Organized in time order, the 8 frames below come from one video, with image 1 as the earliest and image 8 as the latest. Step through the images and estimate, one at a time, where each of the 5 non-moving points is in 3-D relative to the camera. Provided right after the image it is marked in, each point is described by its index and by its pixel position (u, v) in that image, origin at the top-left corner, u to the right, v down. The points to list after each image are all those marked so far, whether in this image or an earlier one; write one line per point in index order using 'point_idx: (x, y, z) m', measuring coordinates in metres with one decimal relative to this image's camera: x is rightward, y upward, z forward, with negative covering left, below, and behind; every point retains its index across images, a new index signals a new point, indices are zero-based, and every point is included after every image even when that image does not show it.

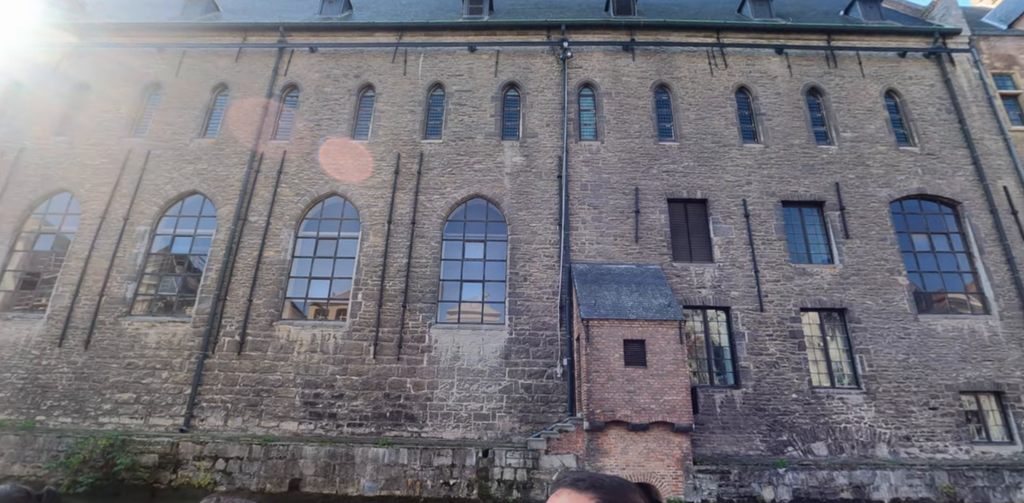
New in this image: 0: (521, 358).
0: (+0.2, -2.6, +12.1) m
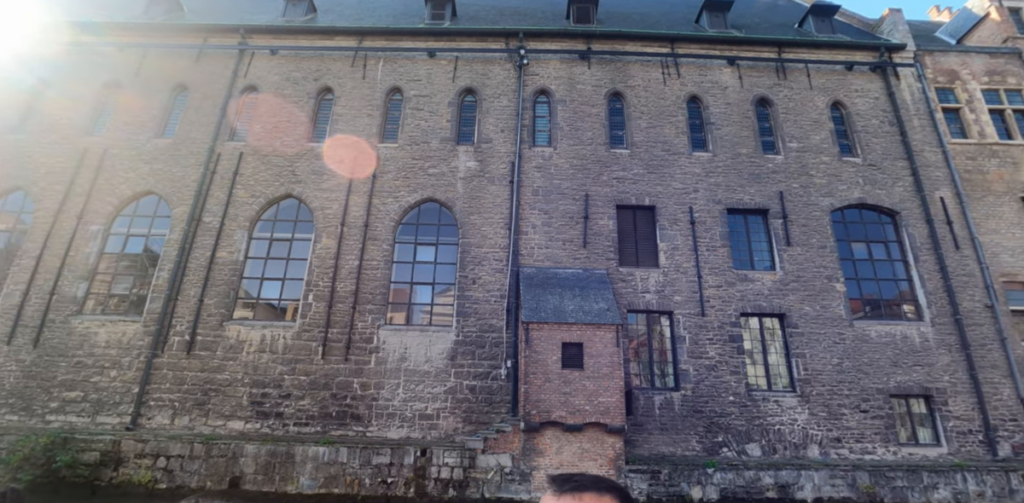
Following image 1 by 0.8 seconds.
0: (-1.1, -2.7, +12.3) m
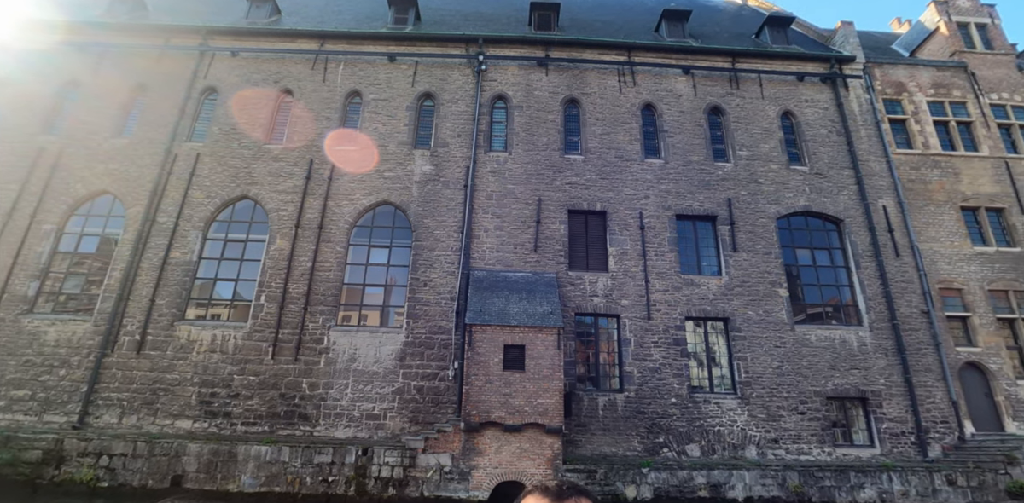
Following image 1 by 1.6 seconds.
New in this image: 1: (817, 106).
0: (-2.5, -2.8, +12.5) m
1: (+9.8, +4.7, +15.7) m
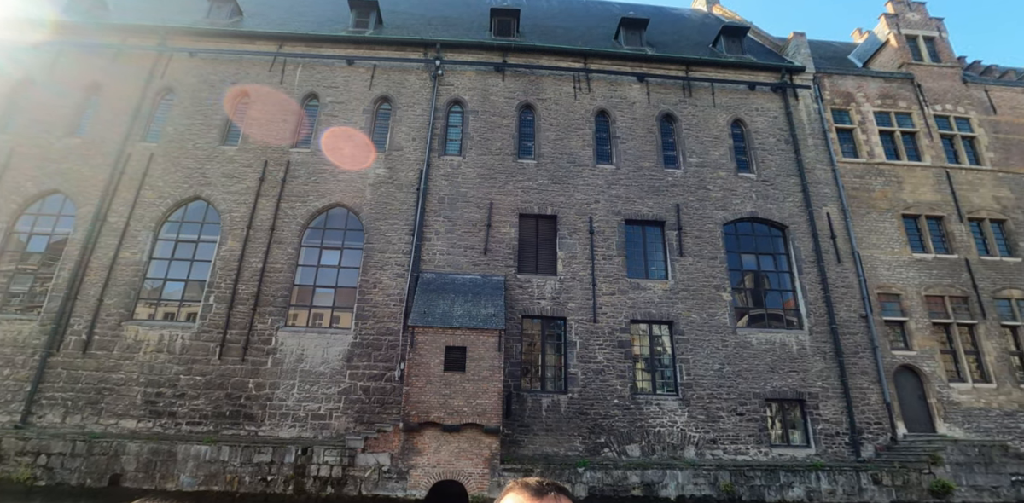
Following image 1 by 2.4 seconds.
0: (-3.9, -2.8, +12.7) m
1: (+8.4, +4.5, +16.1) m
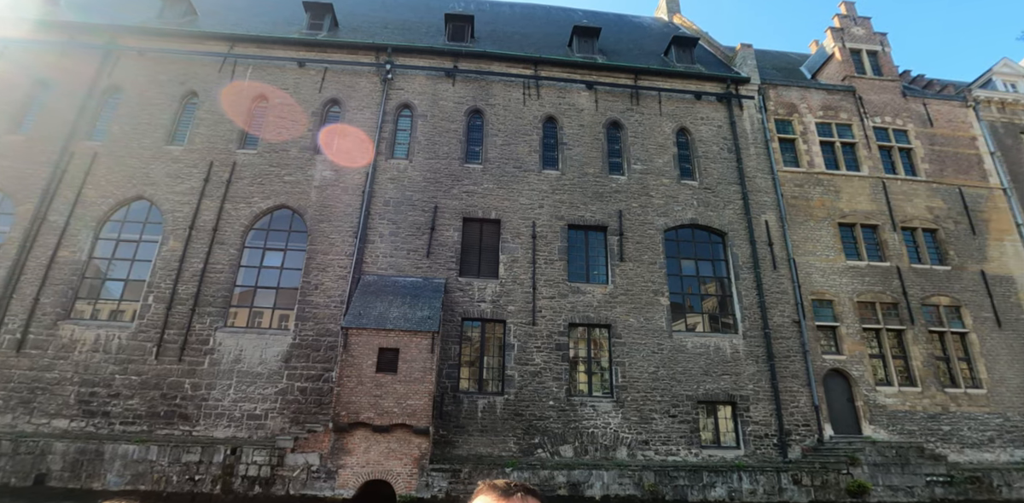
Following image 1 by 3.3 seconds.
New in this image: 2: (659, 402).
0: (-5.5, -2.9, +12.8) m
1: (+6.7, +4.3, +16.5) m
2: (+4.0, -4.1, +13.4) m
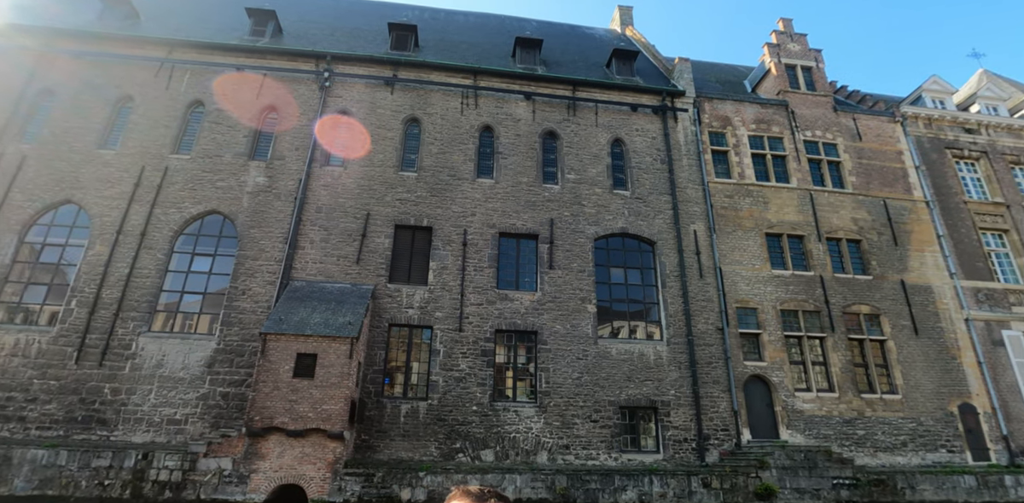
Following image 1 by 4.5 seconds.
0: (-7.6, -3.0, +12.9) m
1: (+4.6, +4.0, +16.9) m
2: (+1.9, -4.3, +13.7) m
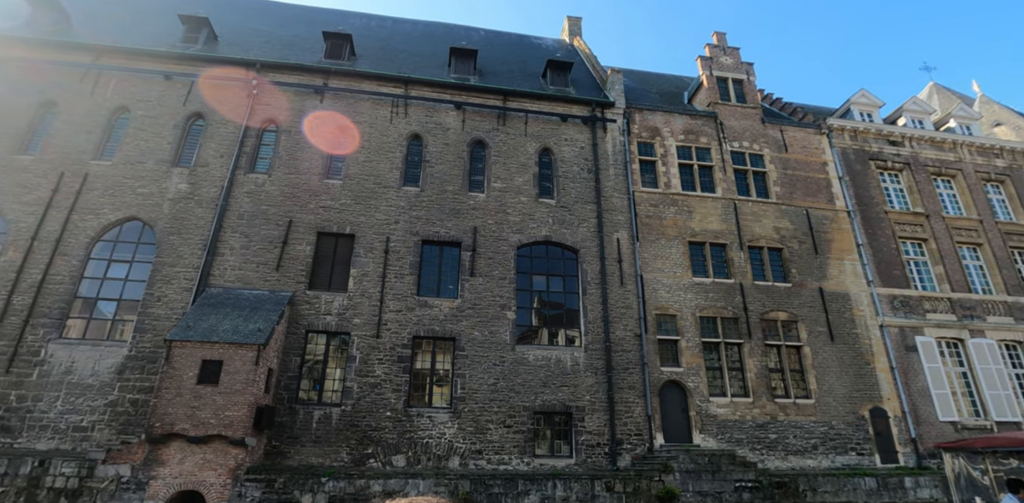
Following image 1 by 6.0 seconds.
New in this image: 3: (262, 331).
0: (-9.9, -3.2, +12.9) m
1: (+2.2, +3.8, +17.3) m
2: (-0.5, -4.6, +13.9) m
3: (-6.4, -2.0, +12.5) m
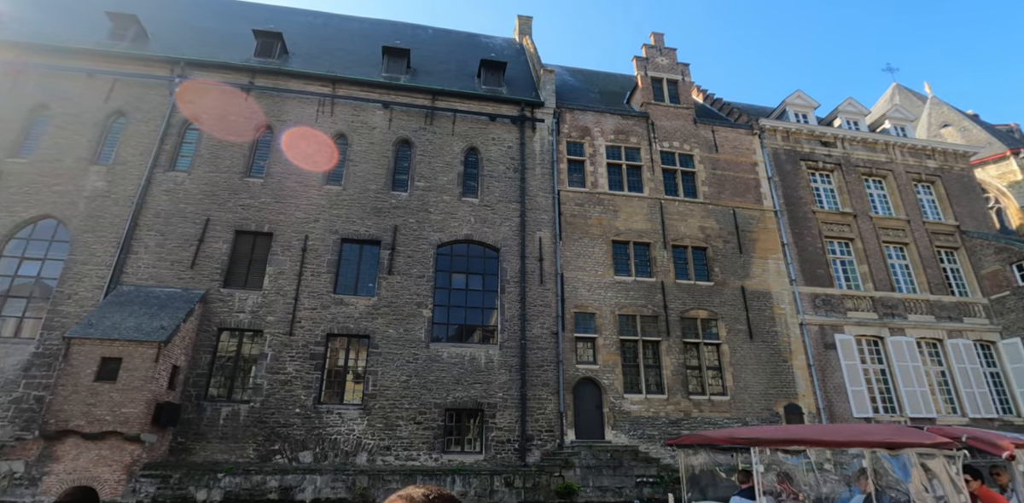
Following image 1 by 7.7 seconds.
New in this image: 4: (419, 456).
0: (-12.5, -3.2, +13.0) m
1: (-0.4, +3.8, +17.4) m
2: (-3.0, -4.5, +14.1) m
3: (-8.9, -2.0, +12.6) m
4: (-2.6, -5.7, +13.7) m
